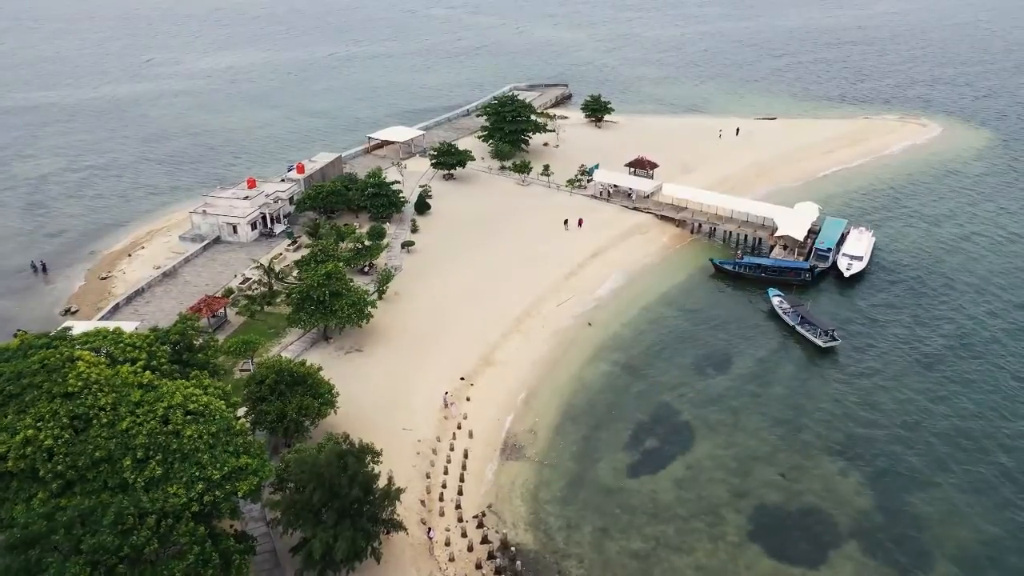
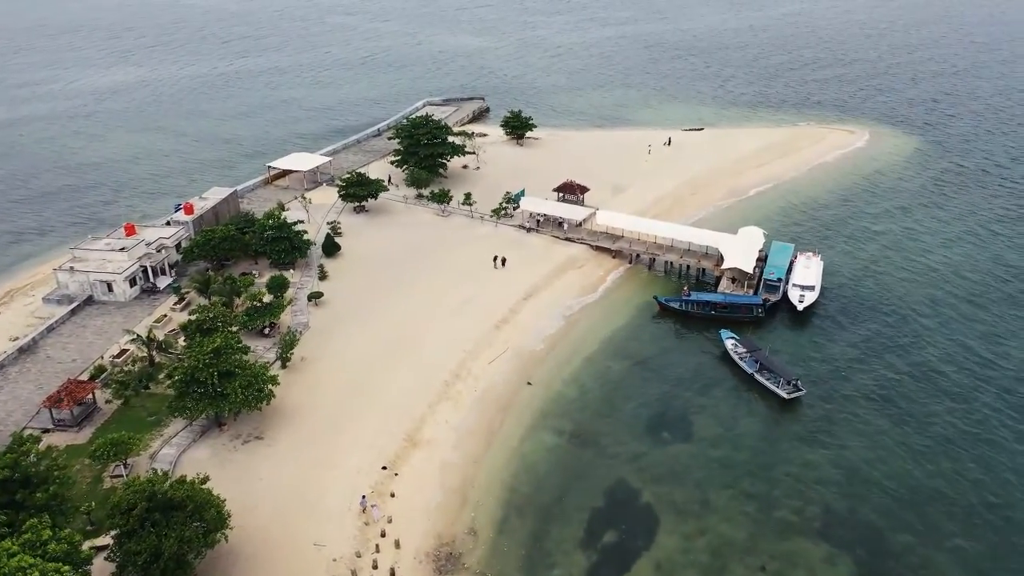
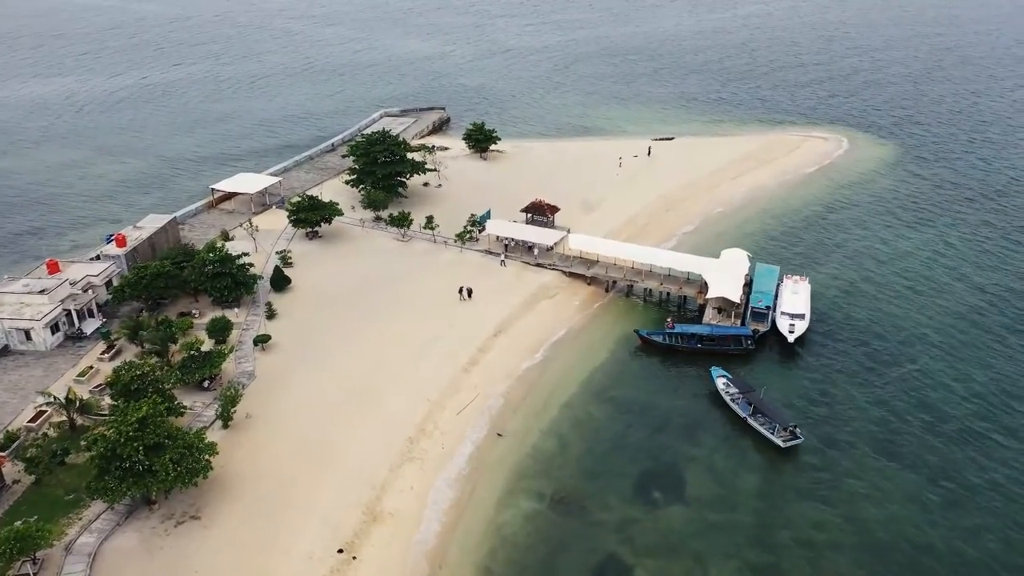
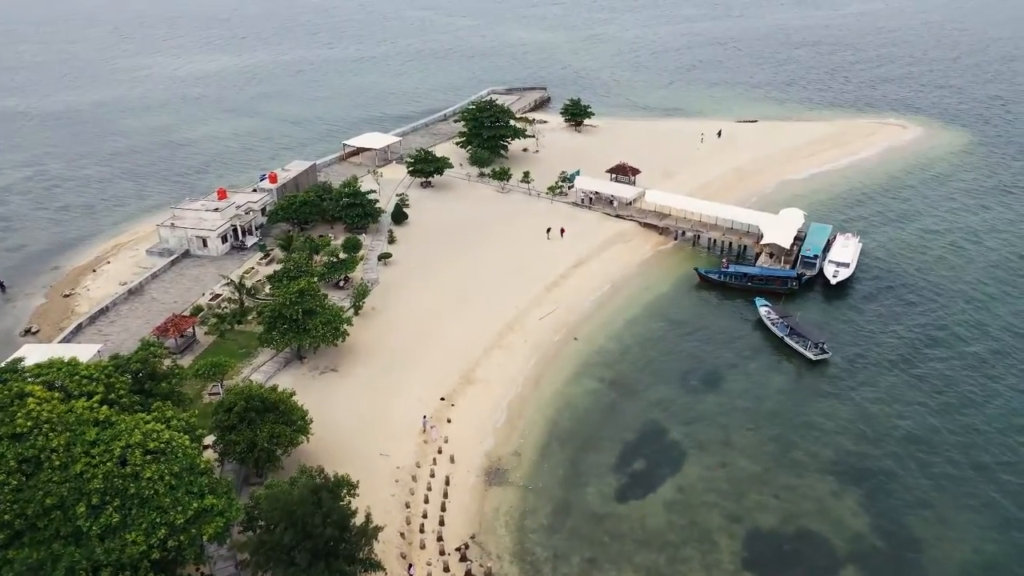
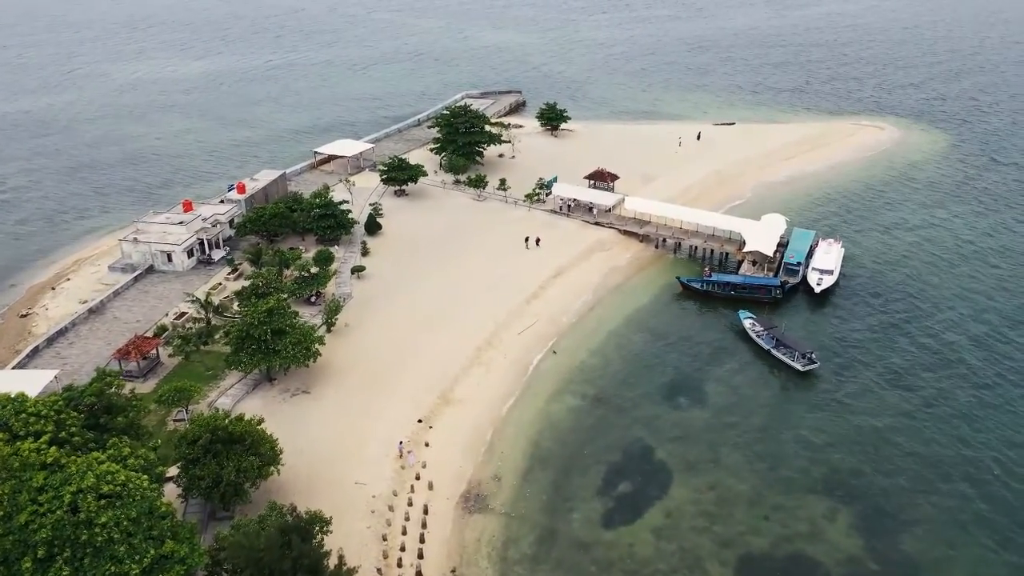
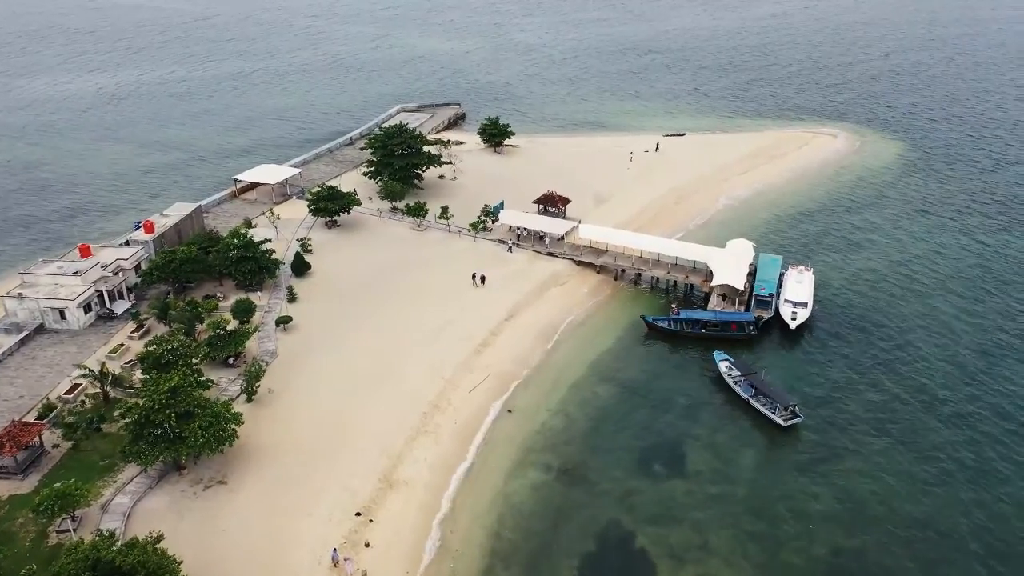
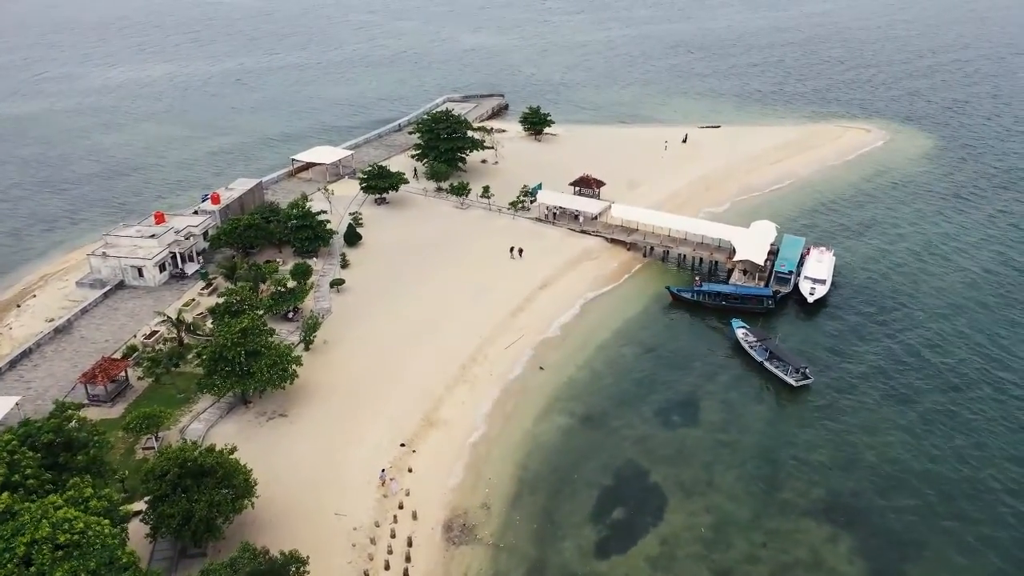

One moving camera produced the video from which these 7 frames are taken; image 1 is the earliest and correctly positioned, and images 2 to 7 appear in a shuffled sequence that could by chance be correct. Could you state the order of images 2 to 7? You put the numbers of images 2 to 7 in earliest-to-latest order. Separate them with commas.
4, 5, 7, 2, 6, 3
